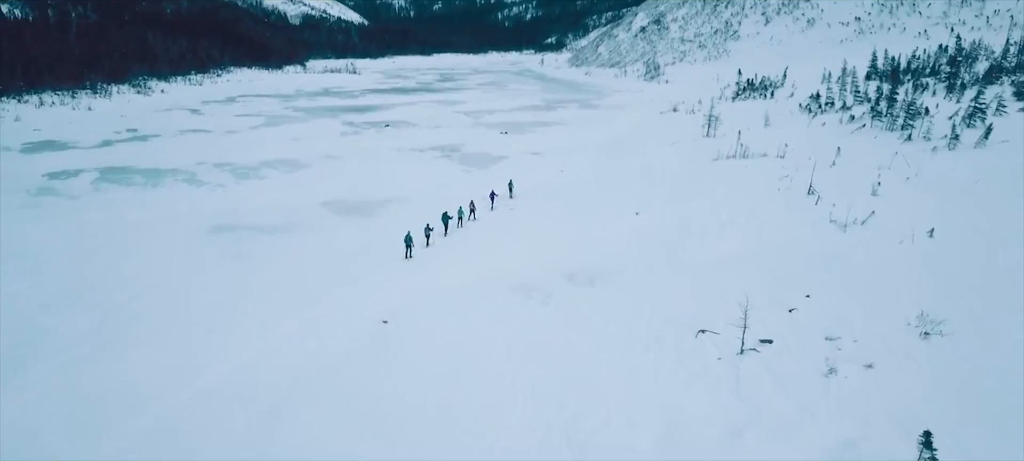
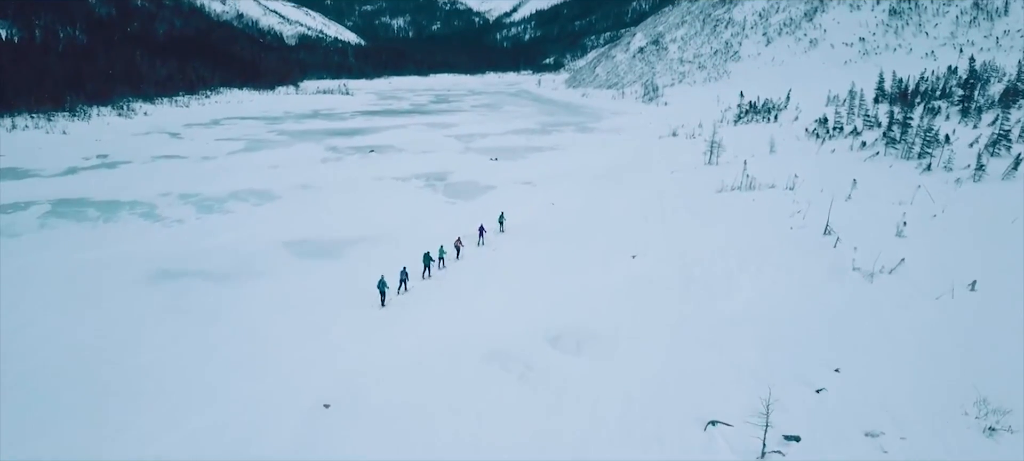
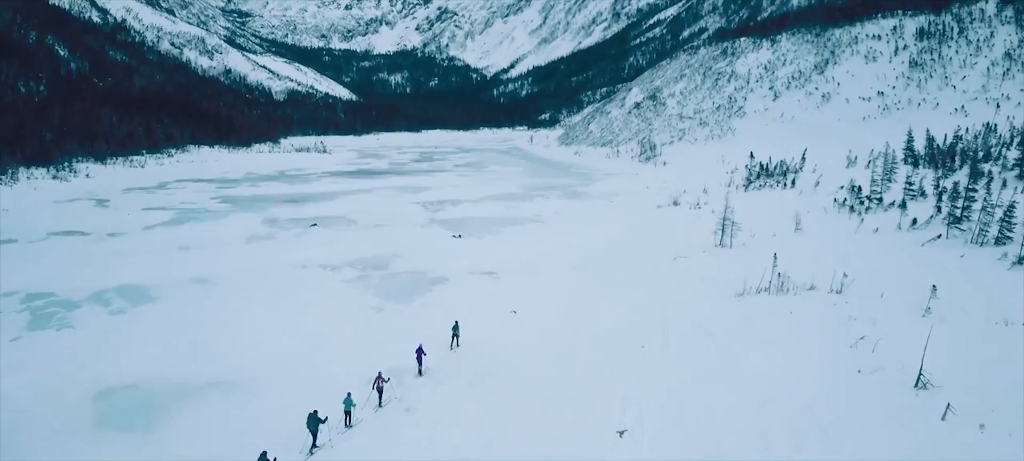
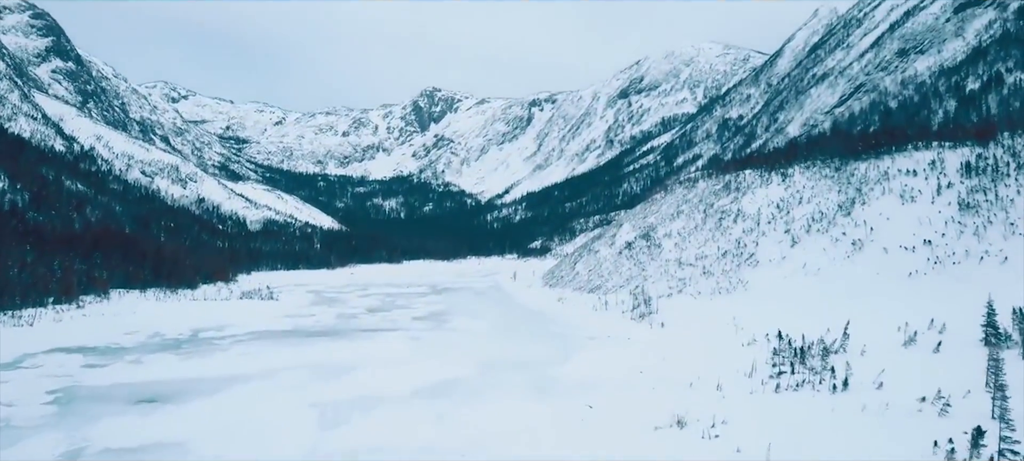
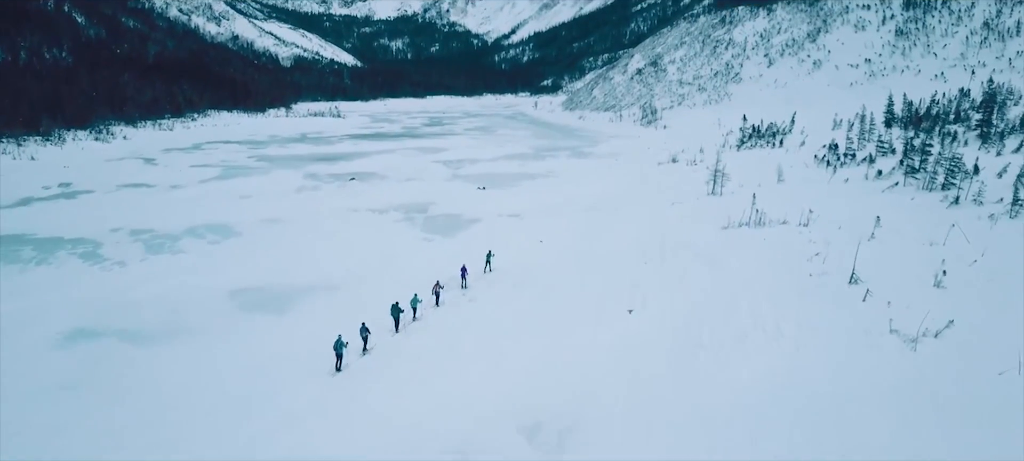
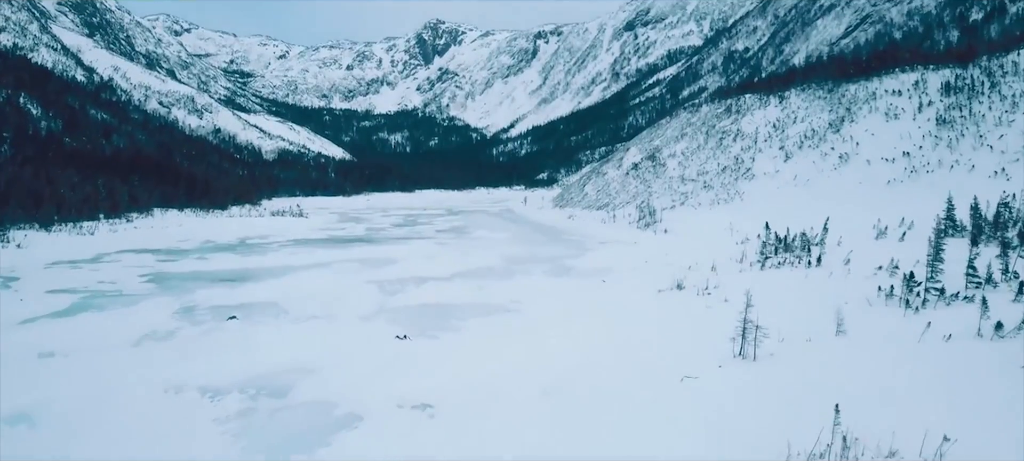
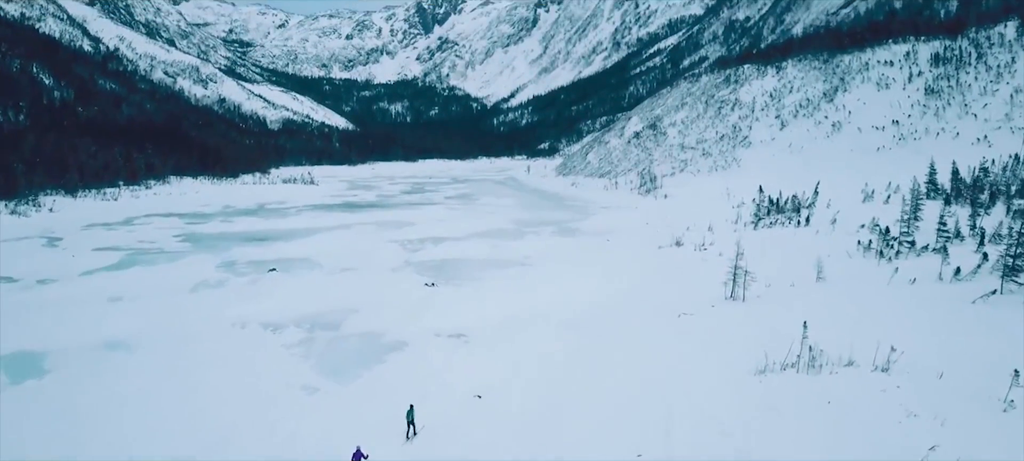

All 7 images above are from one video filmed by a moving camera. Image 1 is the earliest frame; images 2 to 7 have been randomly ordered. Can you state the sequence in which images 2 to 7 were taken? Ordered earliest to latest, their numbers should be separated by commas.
2, 5, 3, 7, 6, 4
